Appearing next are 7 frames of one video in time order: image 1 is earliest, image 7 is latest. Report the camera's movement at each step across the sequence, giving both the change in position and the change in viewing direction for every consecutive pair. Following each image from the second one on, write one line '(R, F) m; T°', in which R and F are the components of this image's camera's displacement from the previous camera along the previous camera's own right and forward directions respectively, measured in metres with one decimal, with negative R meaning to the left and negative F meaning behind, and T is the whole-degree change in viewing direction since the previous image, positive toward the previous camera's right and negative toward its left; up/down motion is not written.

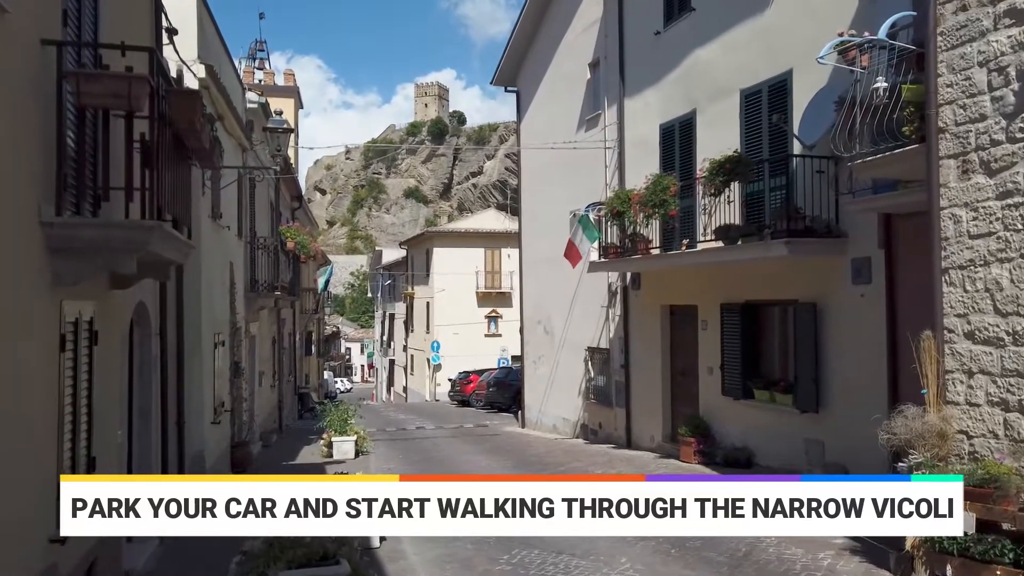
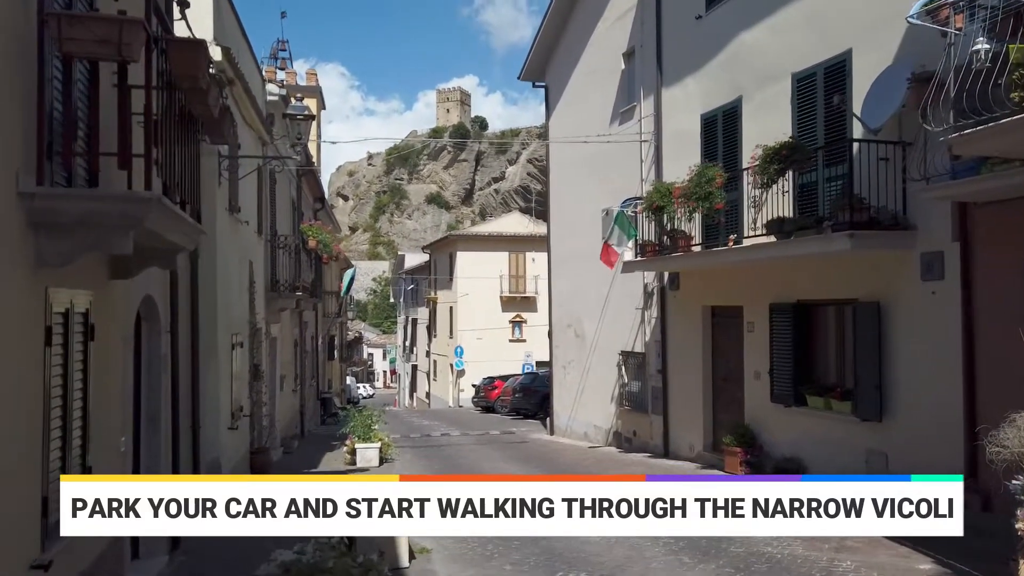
(-0.2, +0.7) m; -2°
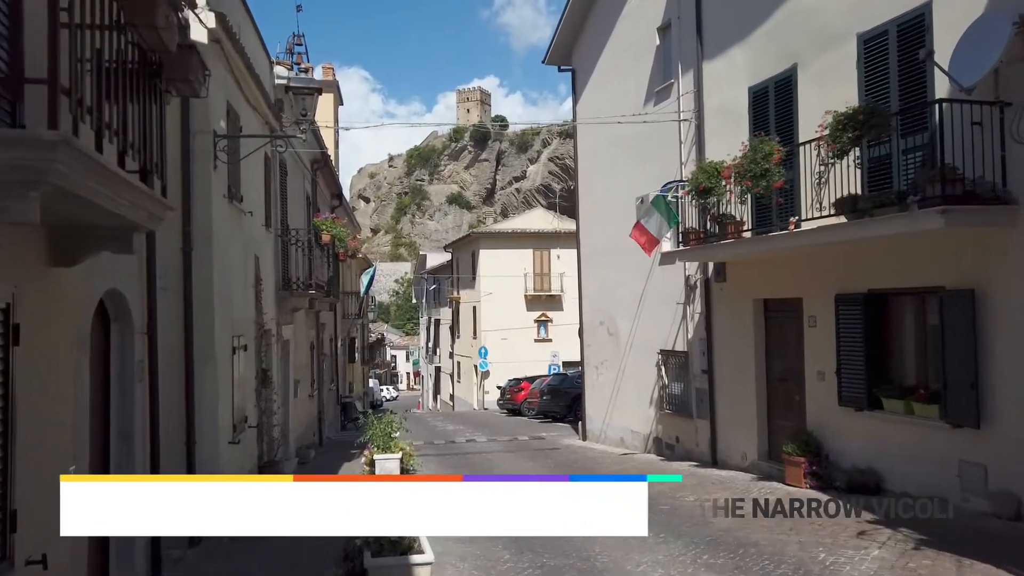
(-0.1, +1.1) m; -2°
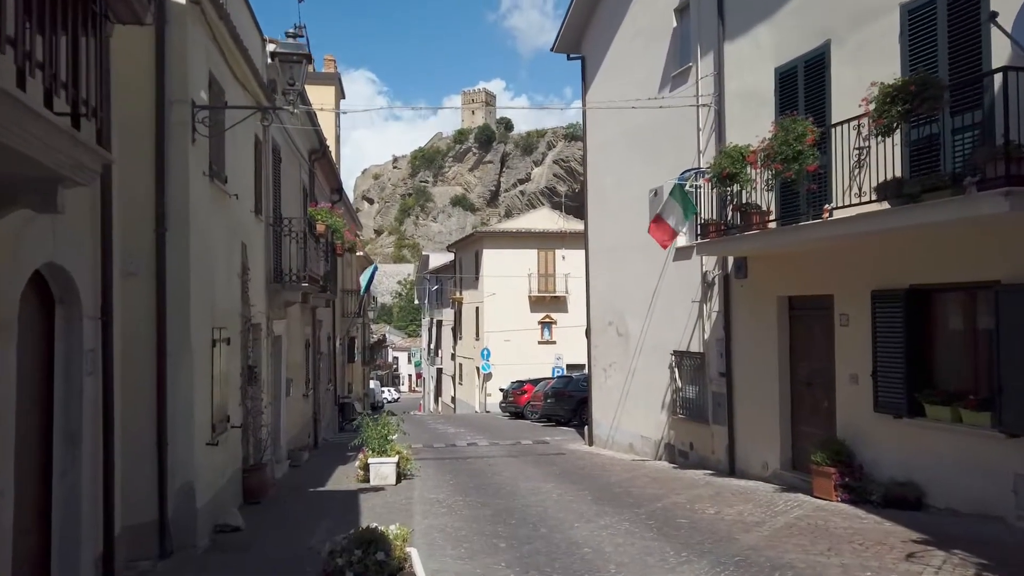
(0.0, +0.8) m; 0°
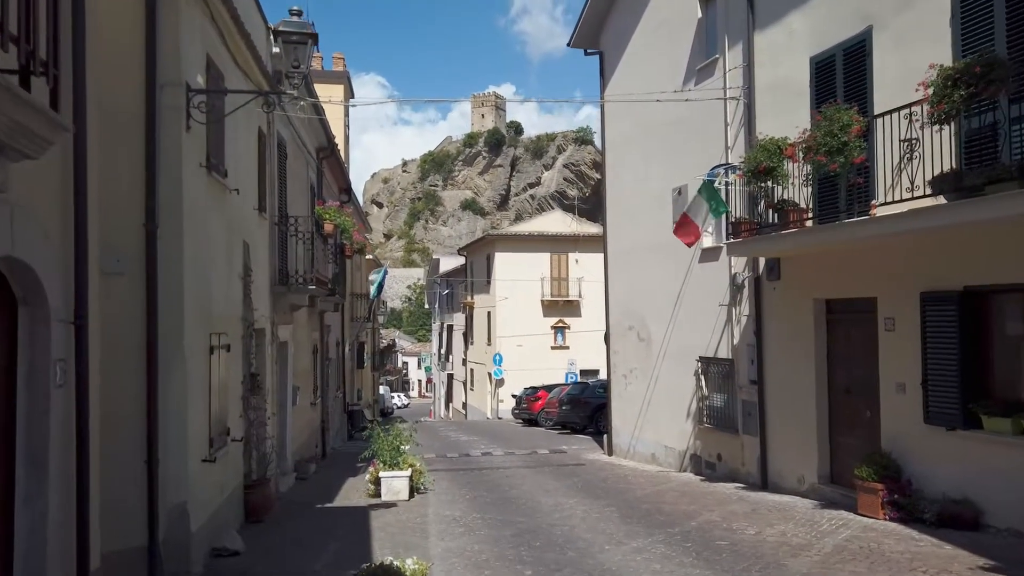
(-0.1, +0.6) m; -1°
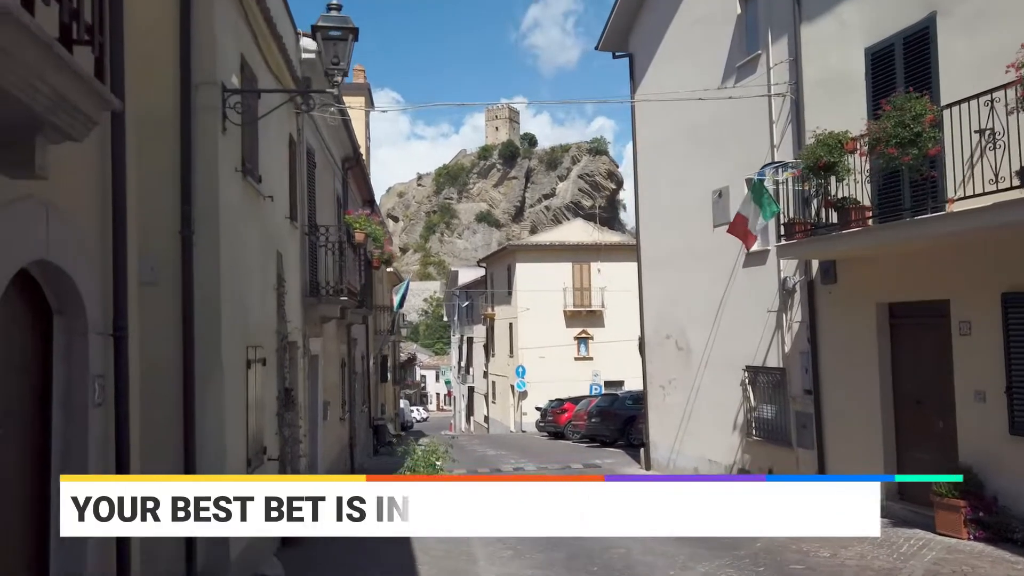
(-0.4, +0.5) m; -1°
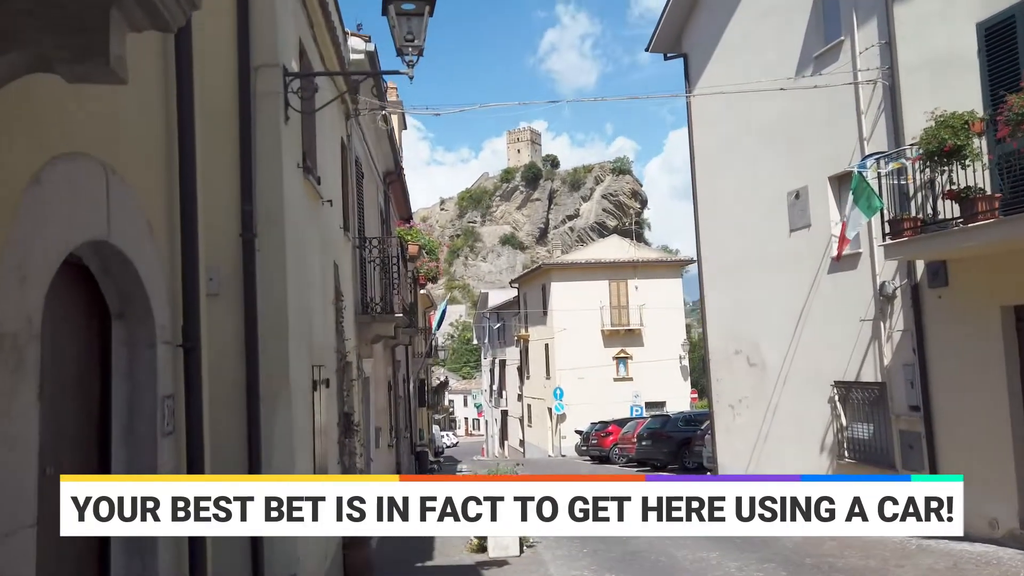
(-0.6, +0.9) m; -2°
